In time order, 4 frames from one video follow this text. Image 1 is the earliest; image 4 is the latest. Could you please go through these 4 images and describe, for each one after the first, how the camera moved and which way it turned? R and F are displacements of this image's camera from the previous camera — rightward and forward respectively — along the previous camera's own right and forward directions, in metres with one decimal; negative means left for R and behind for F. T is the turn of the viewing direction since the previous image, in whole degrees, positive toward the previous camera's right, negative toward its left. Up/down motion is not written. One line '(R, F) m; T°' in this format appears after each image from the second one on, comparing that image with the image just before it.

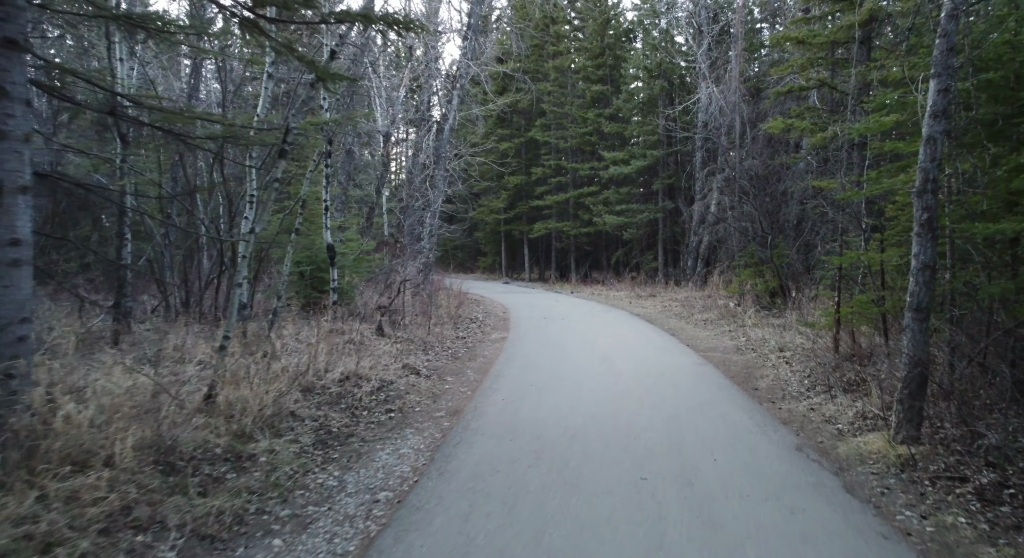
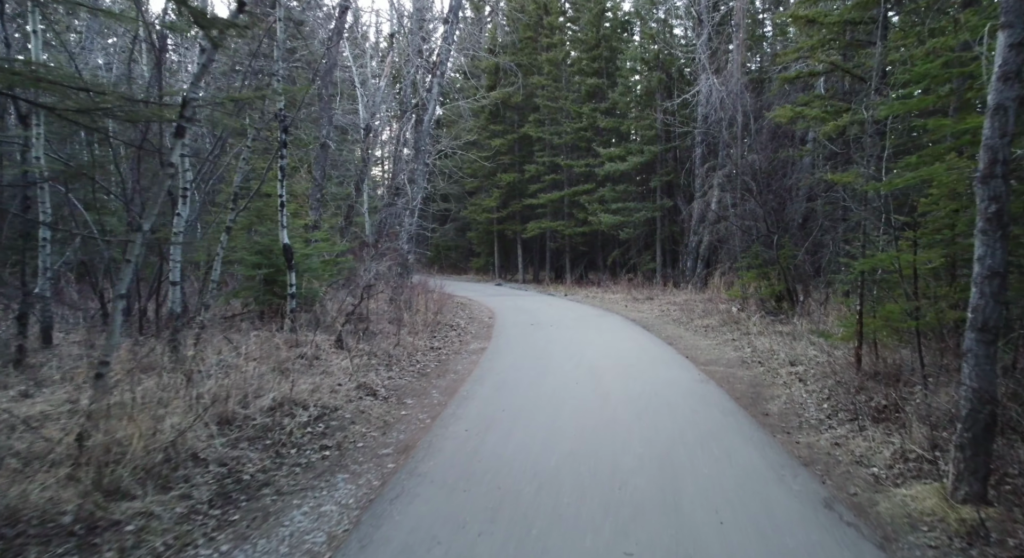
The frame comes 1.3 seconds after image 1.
(+0.4, +1.1) m; 0°
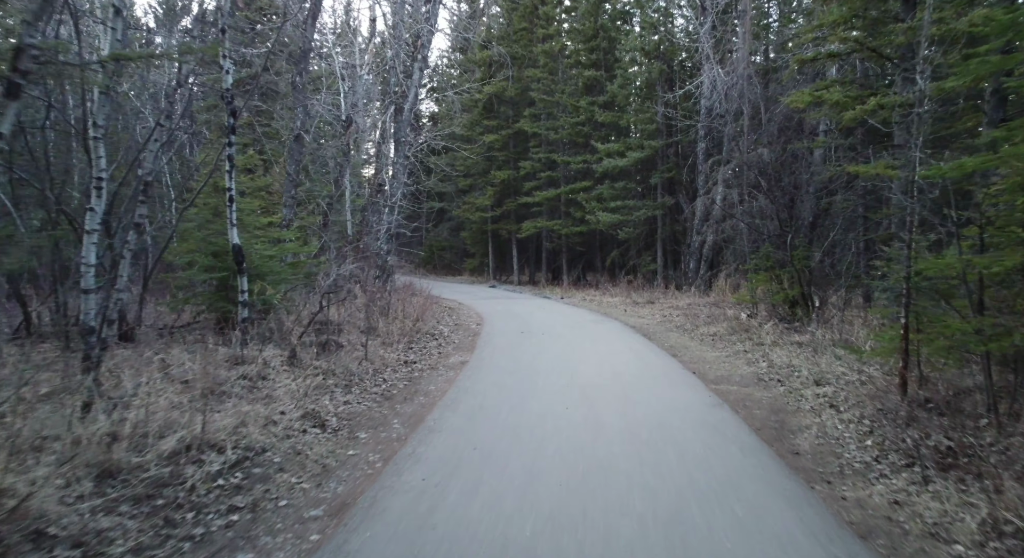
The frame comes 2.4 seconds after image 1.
(+0.2, +1.2) m; 0°
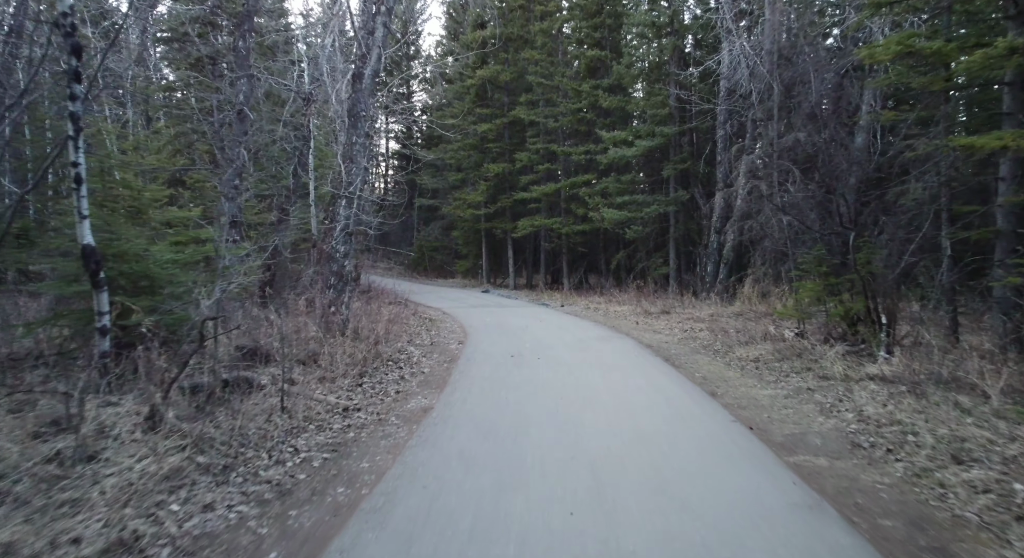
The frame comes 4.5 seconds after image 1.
(+0.2, +2.6) m; 0°
